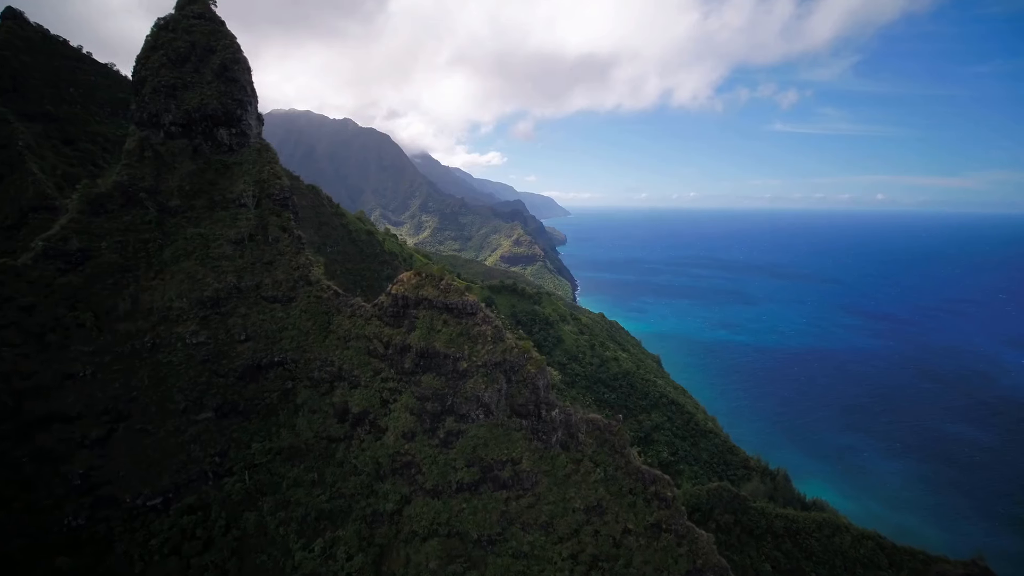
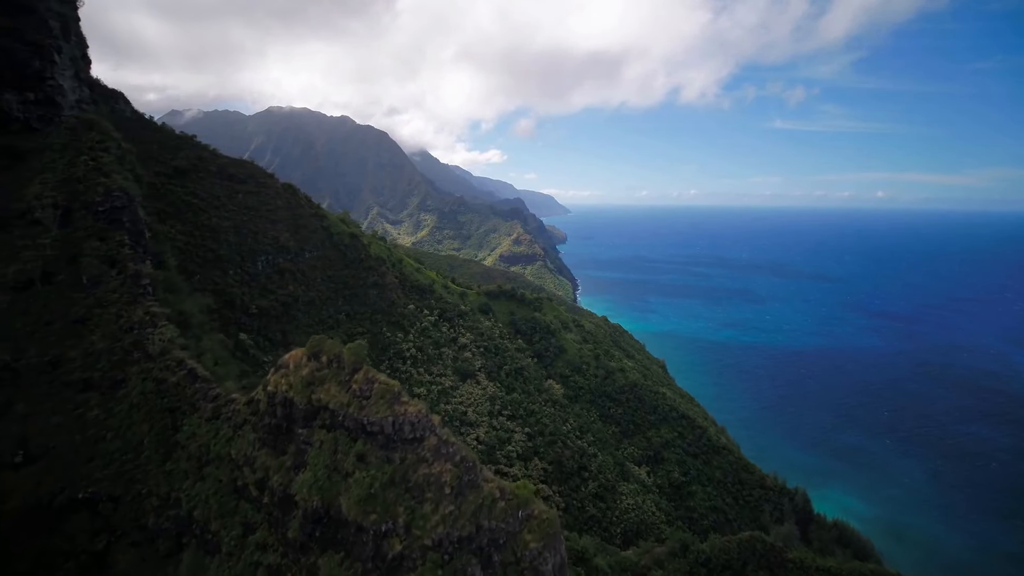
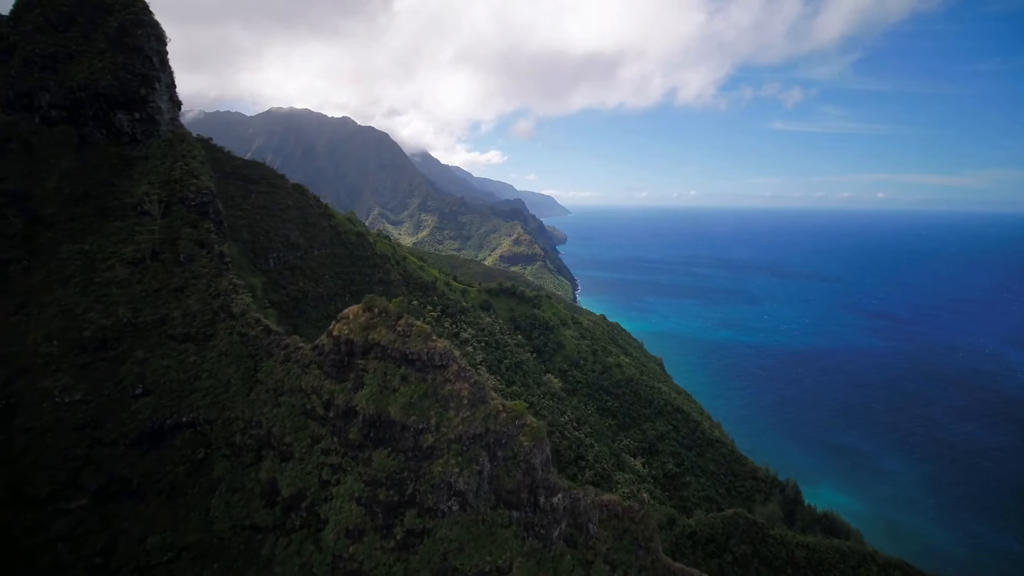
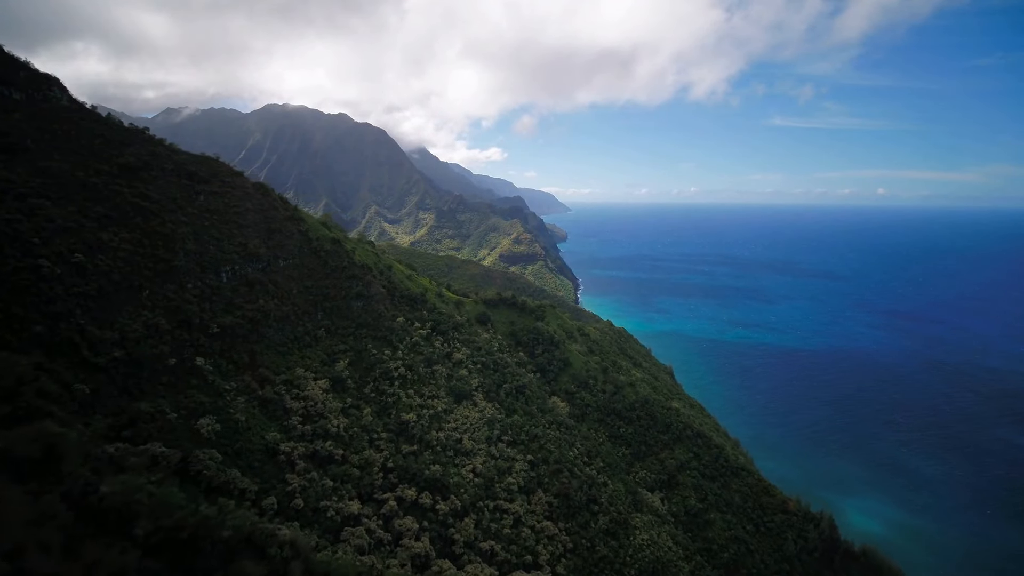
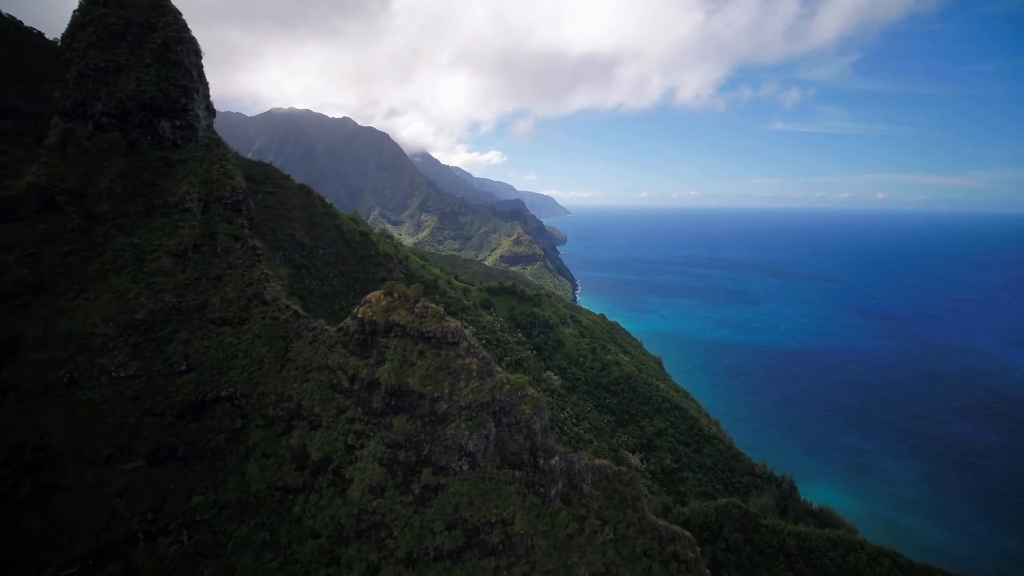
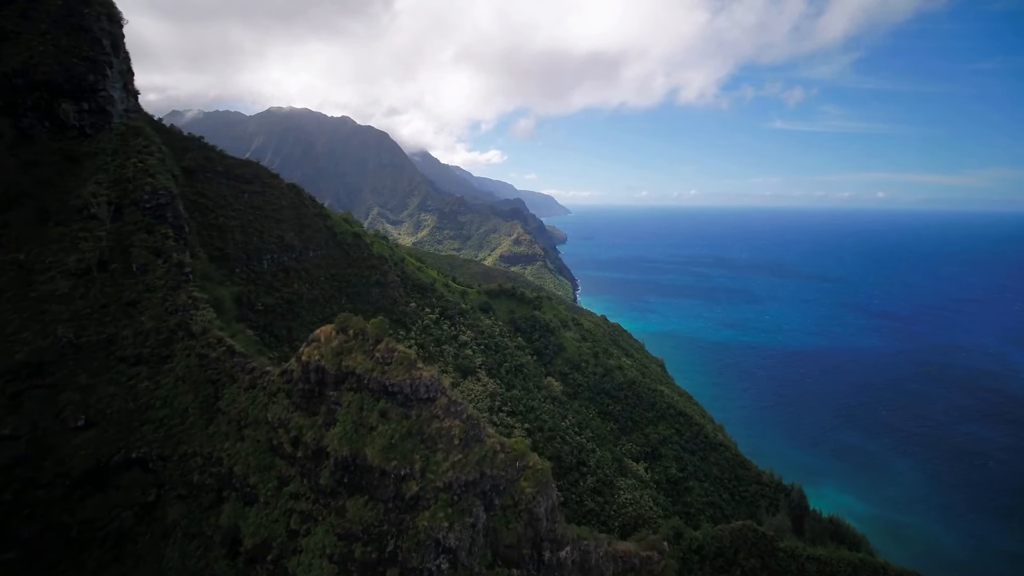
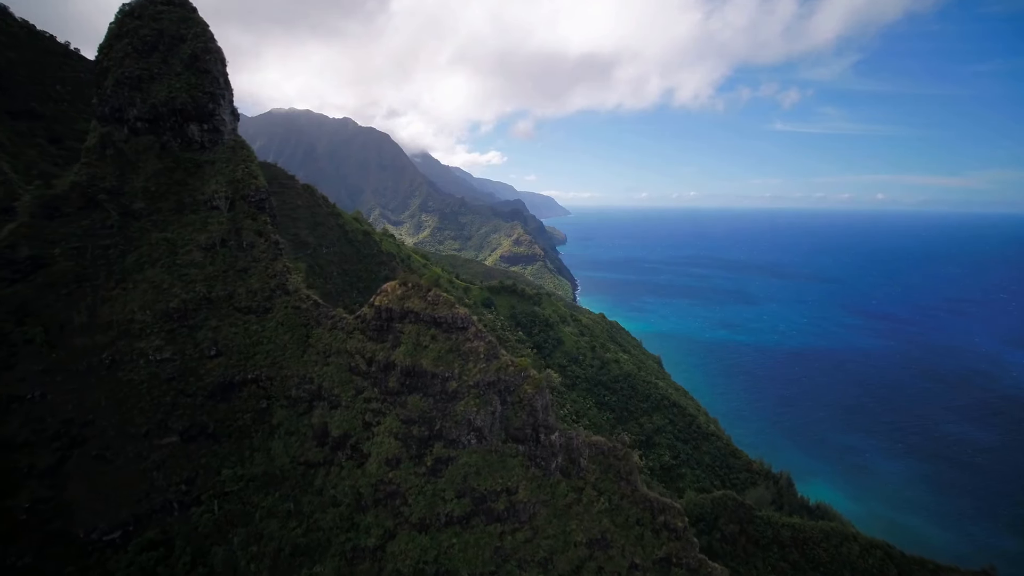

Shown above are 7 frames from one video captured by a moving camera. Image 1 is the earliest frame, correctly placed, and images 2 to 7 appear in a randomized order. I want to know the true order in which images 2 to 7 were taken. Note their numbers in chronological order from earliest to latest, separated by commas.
7, 5, 3, 6, 2, 4
